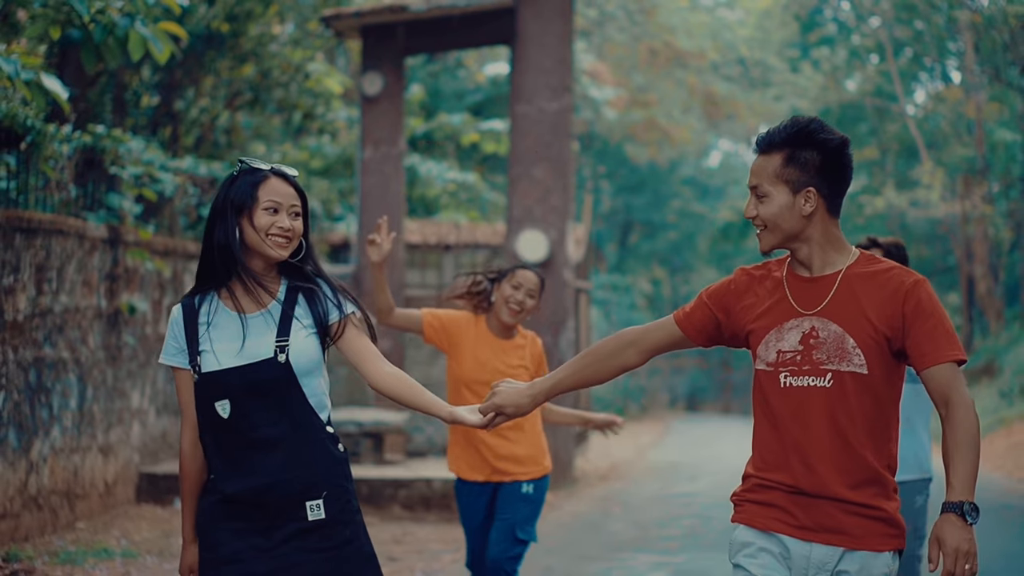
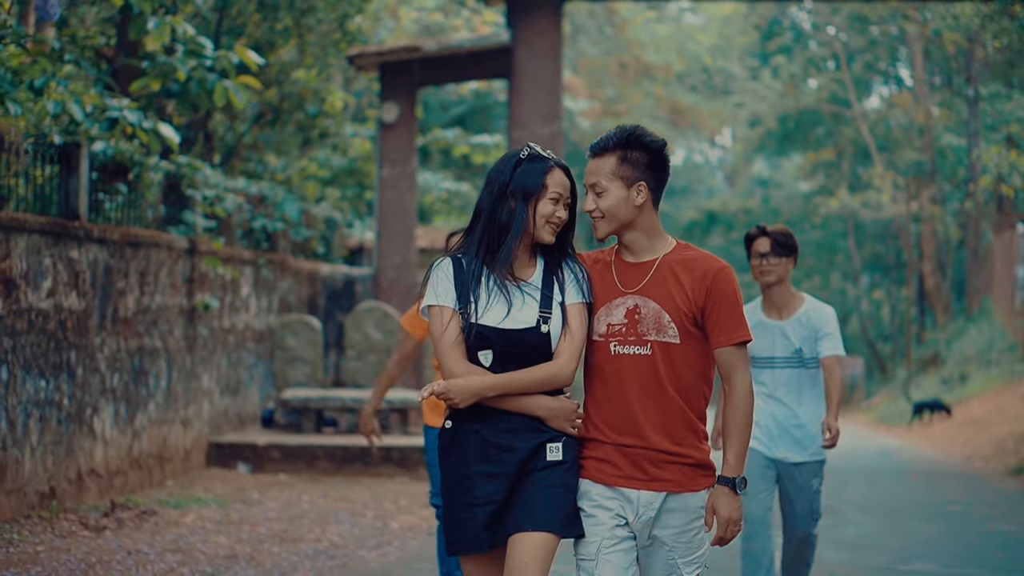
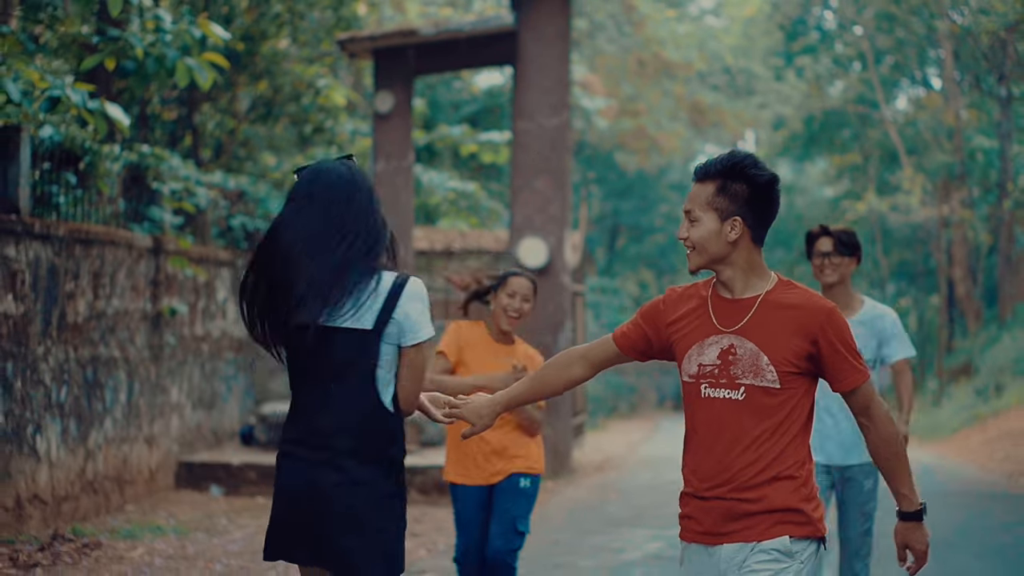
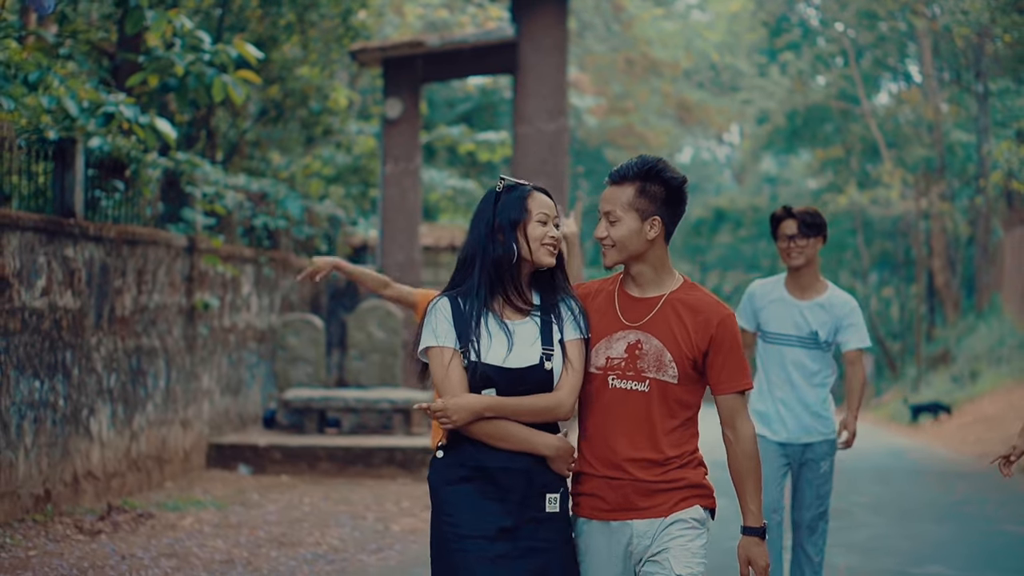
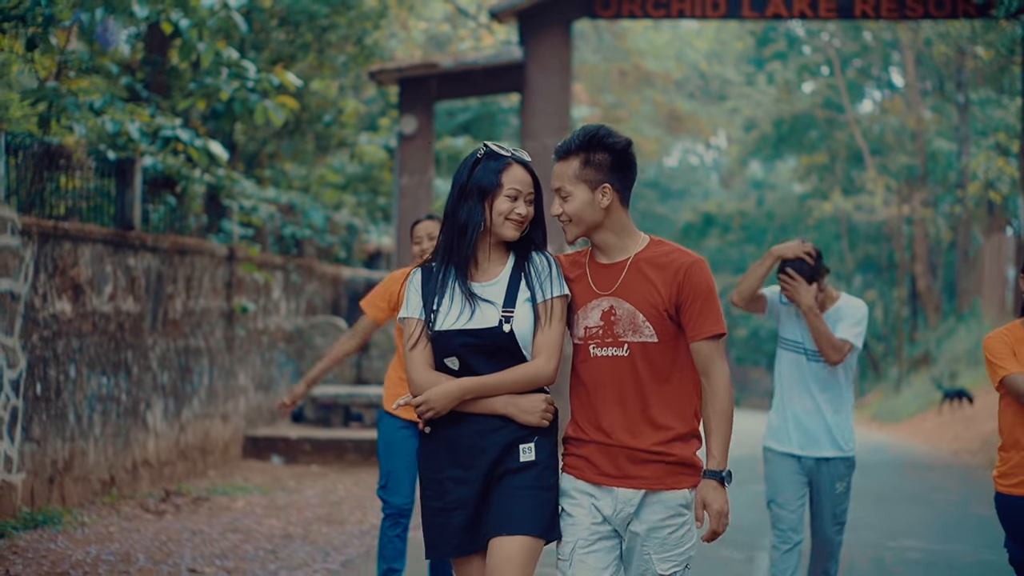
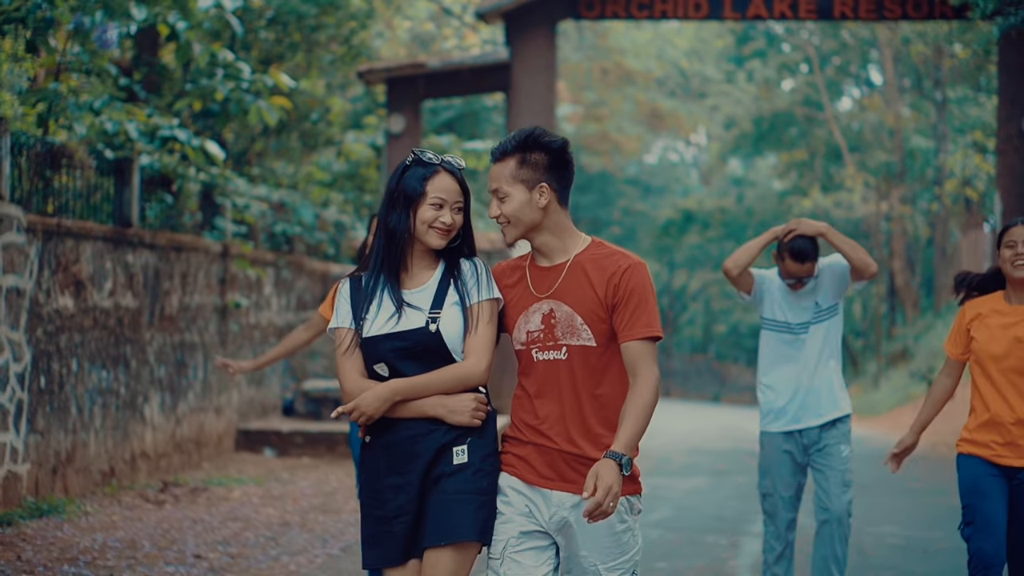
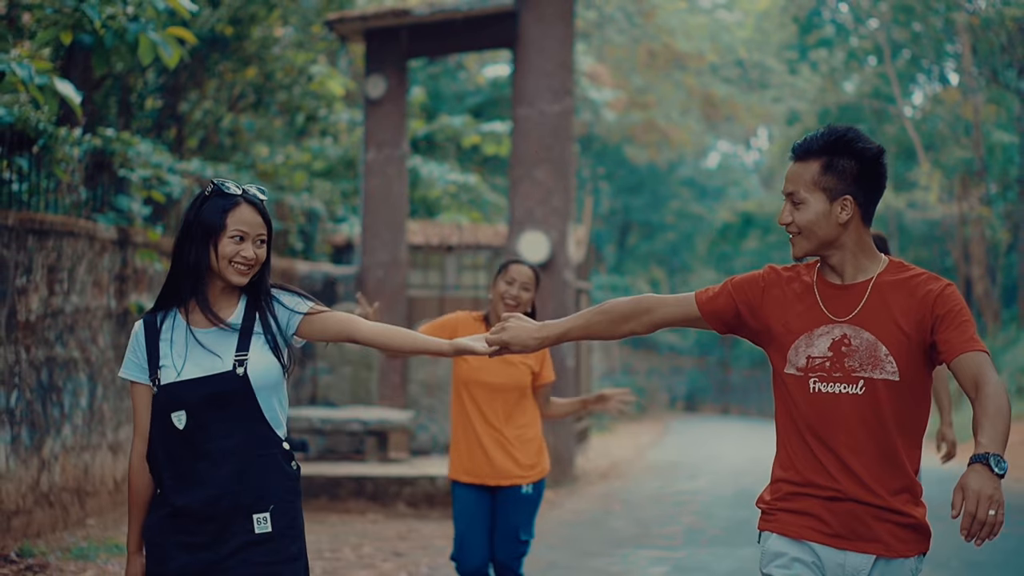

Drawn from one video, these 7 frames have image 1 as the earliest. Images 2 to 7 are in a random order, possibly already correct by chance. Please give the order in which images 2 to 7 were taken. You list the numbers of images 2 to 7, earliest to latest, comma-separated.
7, 3, 4, 2, 5, 6
